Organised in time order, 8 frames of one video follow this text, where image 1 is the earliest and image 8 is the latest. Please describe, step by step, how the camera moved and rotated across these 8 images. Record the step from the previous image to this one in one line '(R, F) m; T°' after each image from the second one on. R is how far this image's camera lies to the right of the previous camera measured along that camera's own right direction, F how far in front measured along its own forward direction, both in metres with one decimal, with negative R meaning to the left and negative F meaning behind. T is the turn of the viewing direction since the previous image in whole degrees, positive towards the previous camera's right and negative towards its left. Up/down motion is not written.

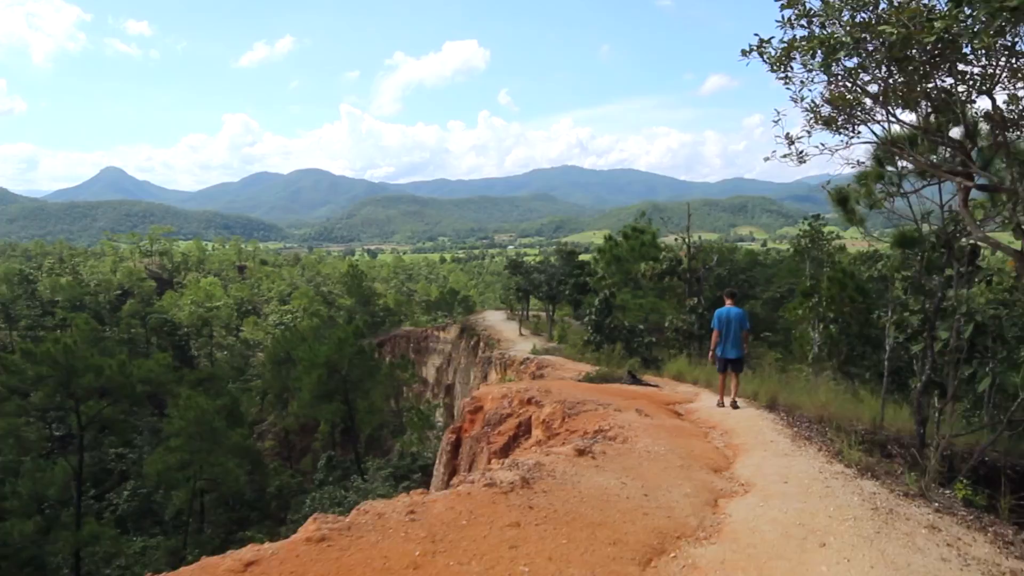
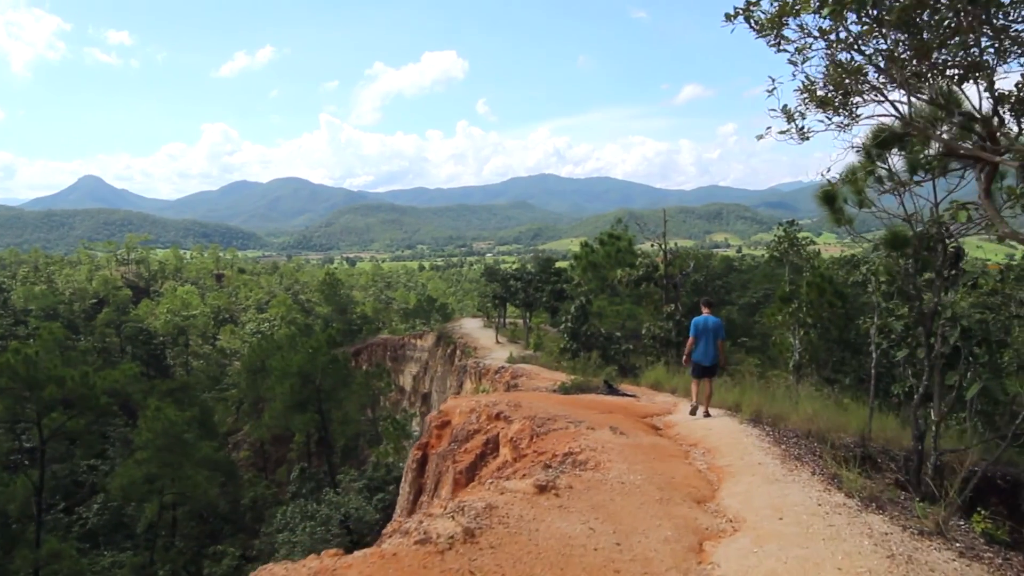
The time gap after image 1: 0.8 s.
(+0.1, +0.5) m; +2°
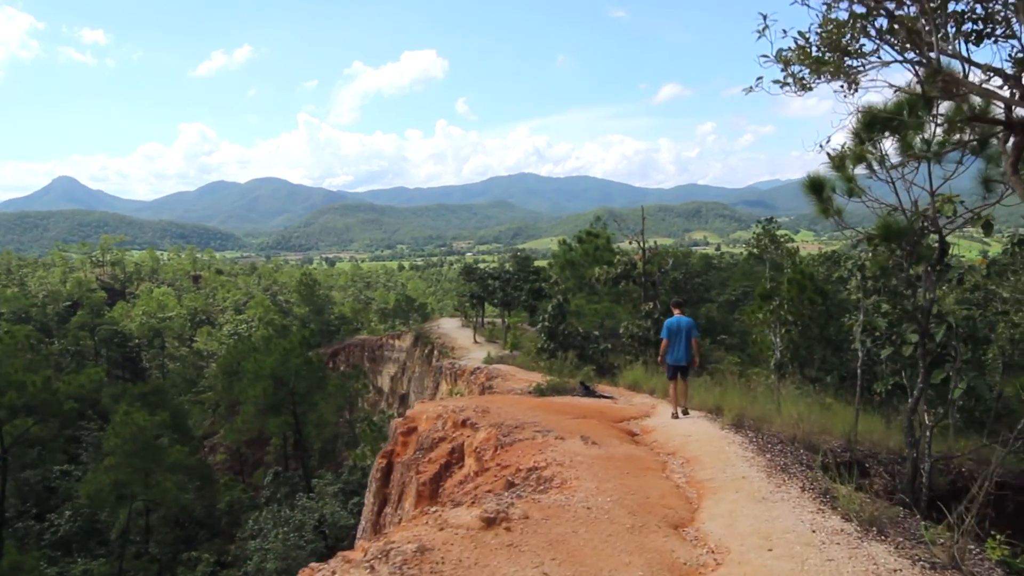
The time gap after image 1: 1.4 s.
(+0.1, +0.5) m; +2°
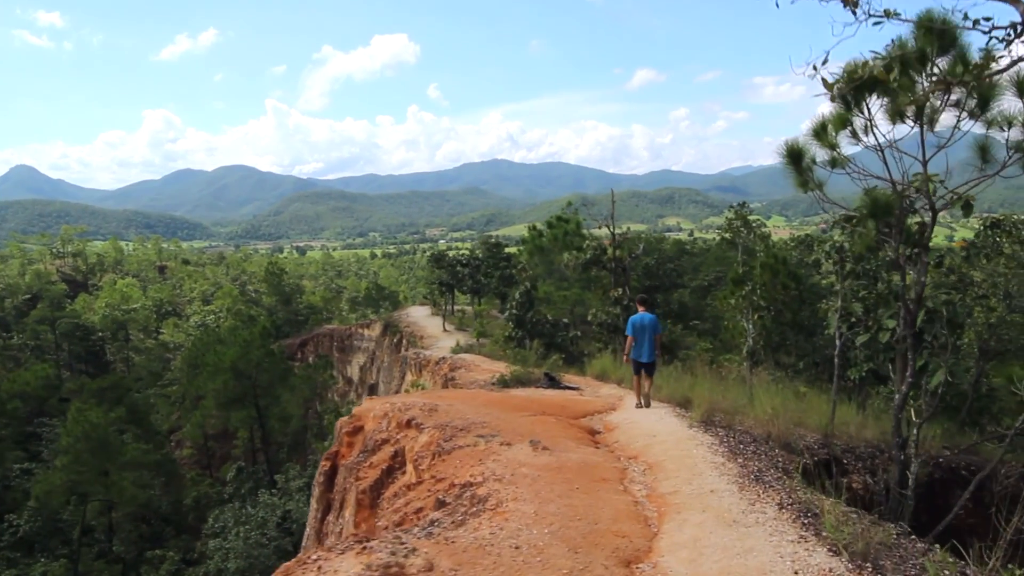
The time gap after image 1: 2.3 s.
(+0.2, +0.6) m; +2°
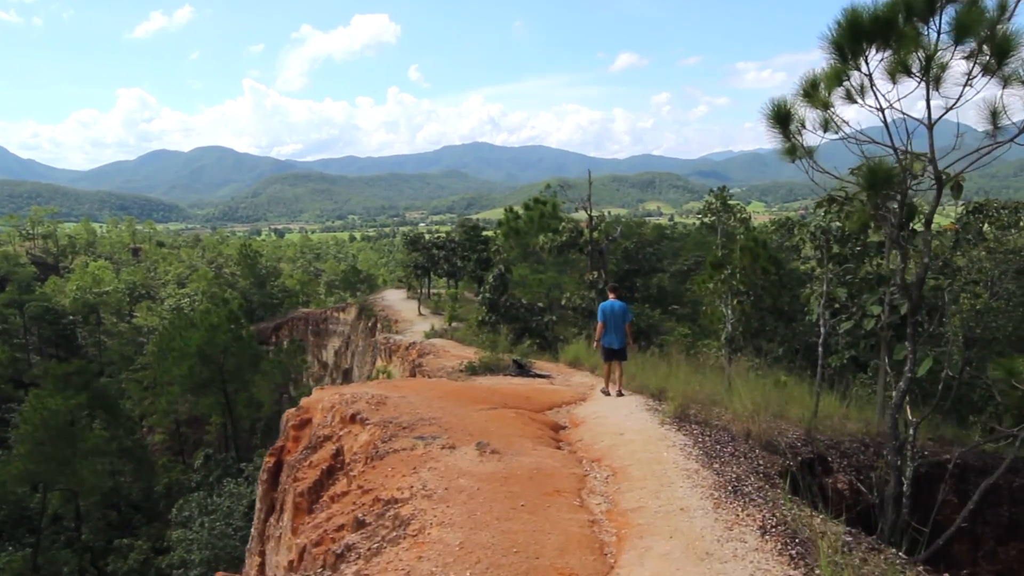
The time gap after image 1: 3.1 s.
(+0.2, +0.6) m; +2°
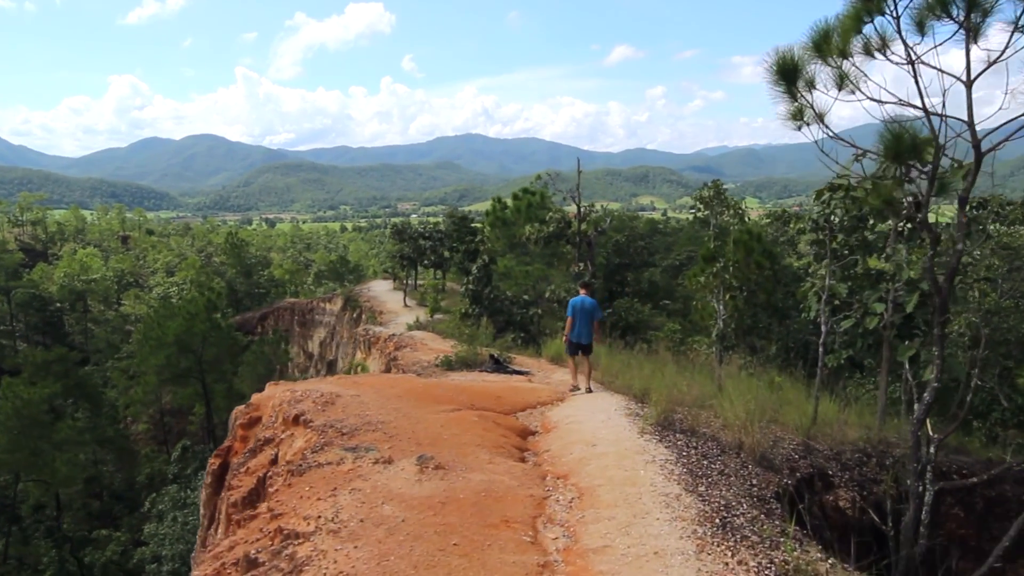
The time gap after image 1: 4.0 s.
(+0.2, +0.6) m; +1°
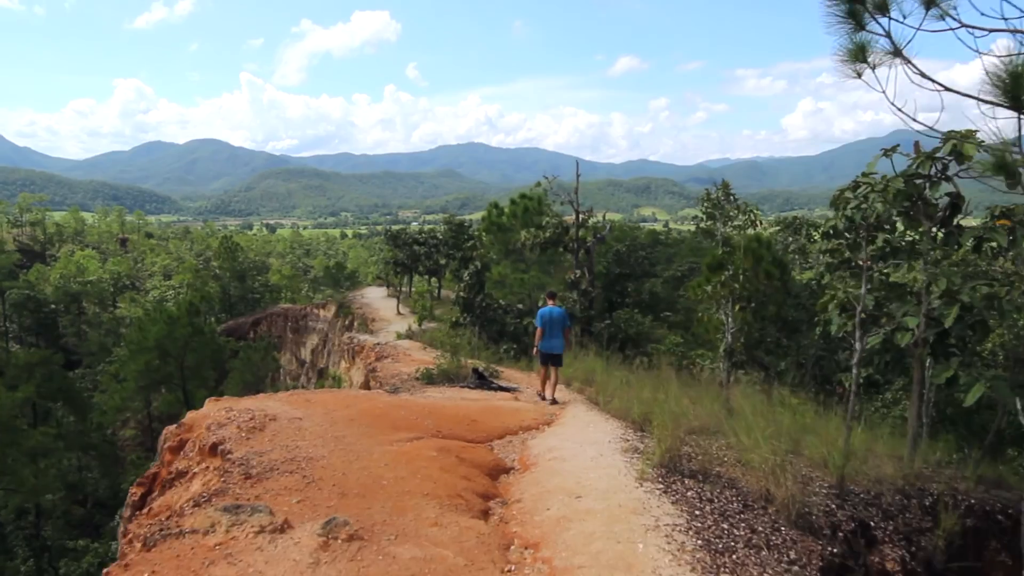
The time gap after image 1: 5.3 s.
(+0.2, +0.9) m; 0°
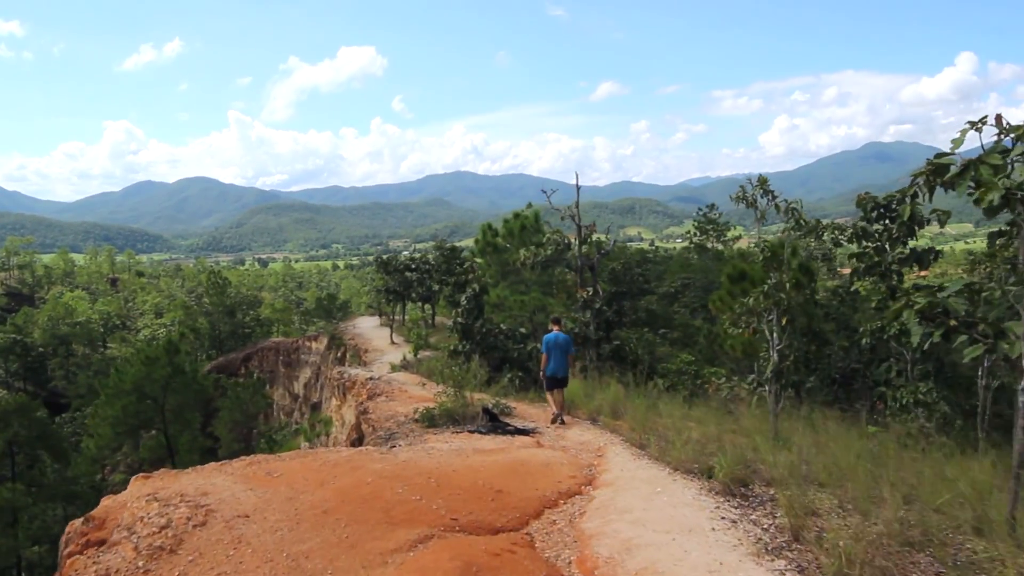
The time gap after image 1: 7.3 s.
(-0.2, +1.4) m; +1°
